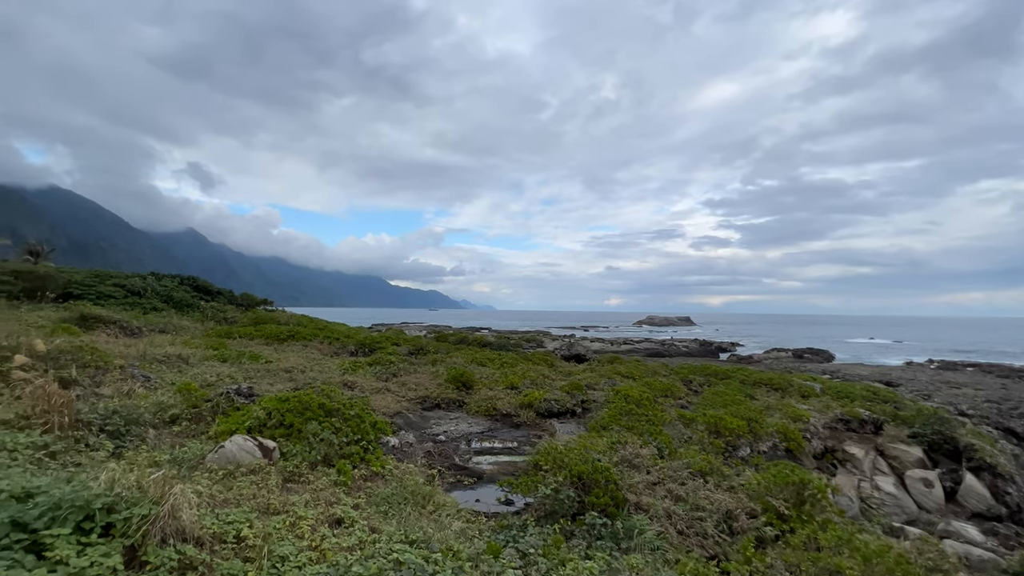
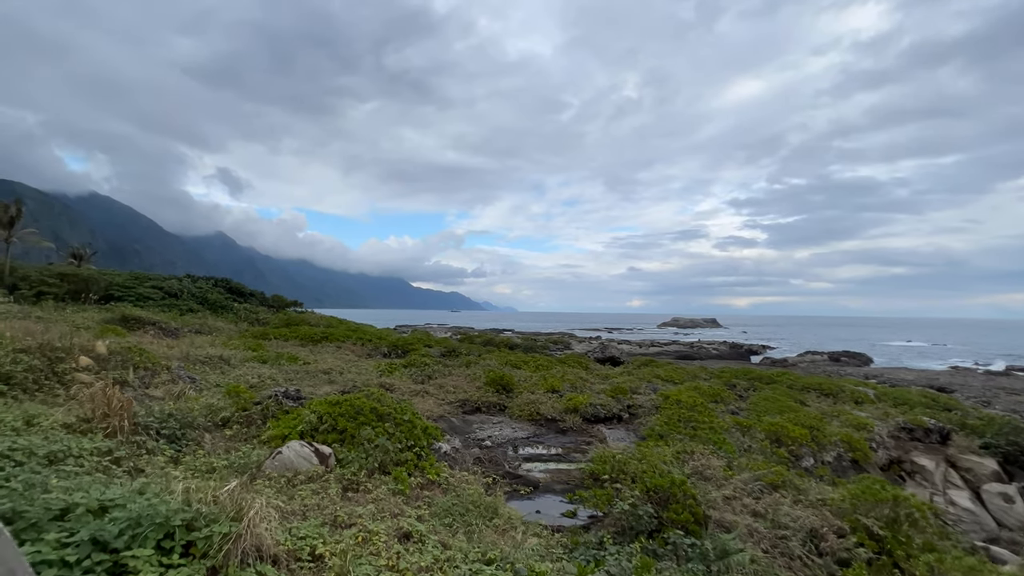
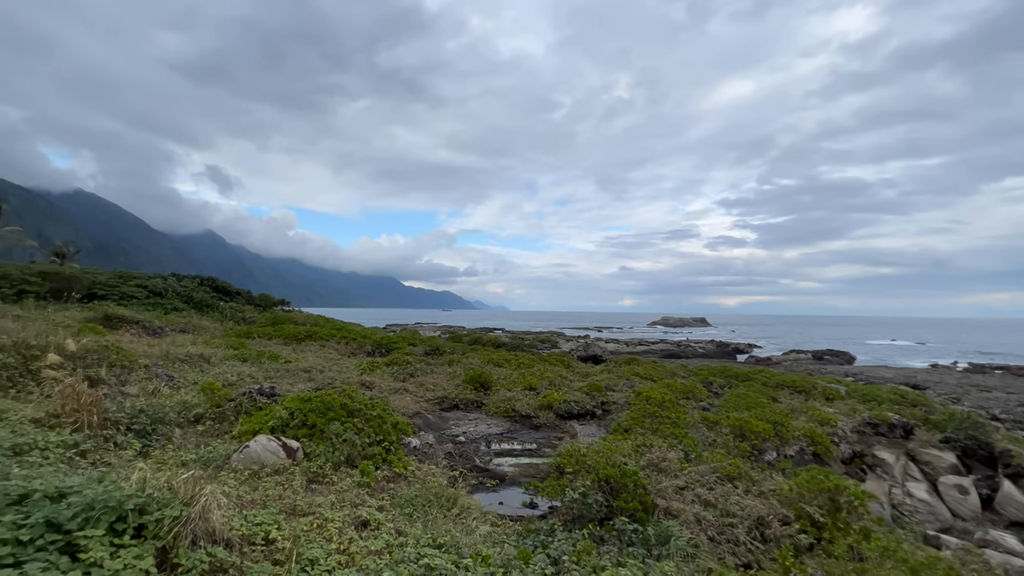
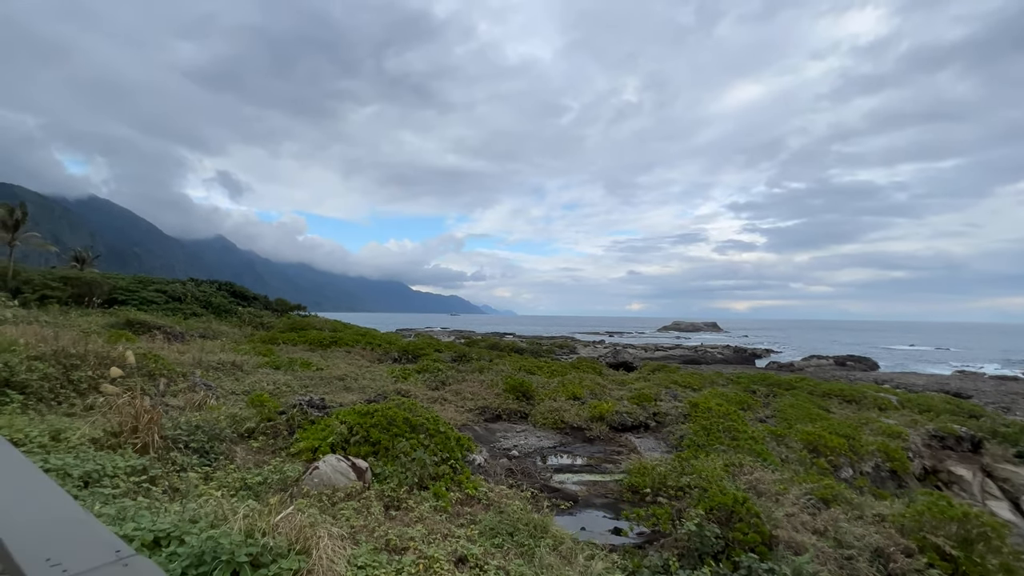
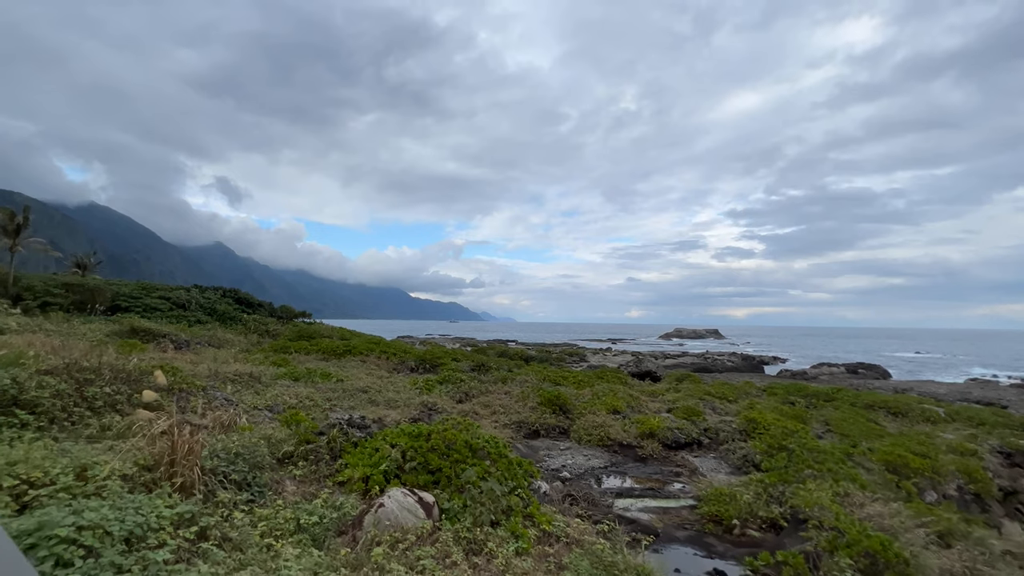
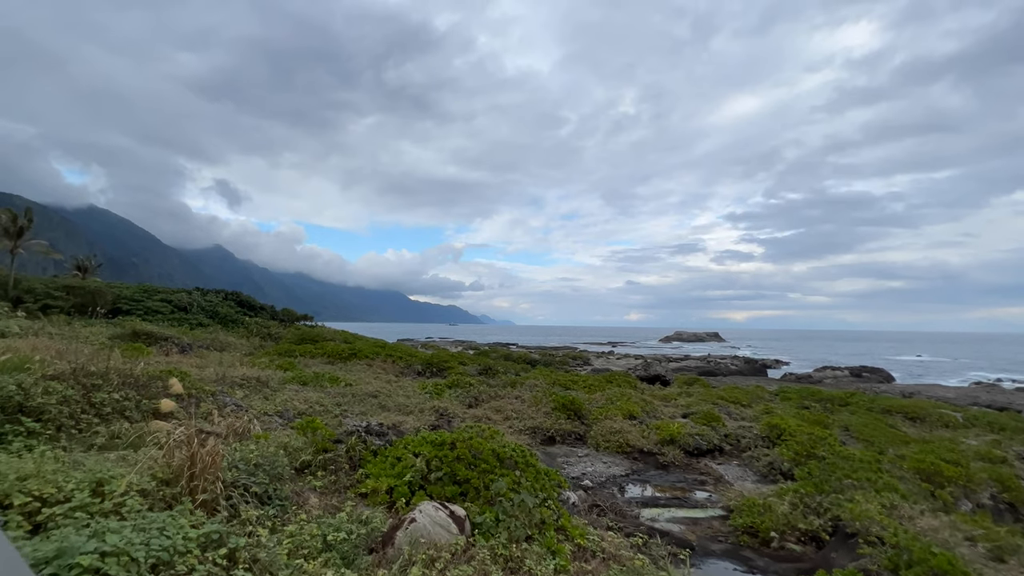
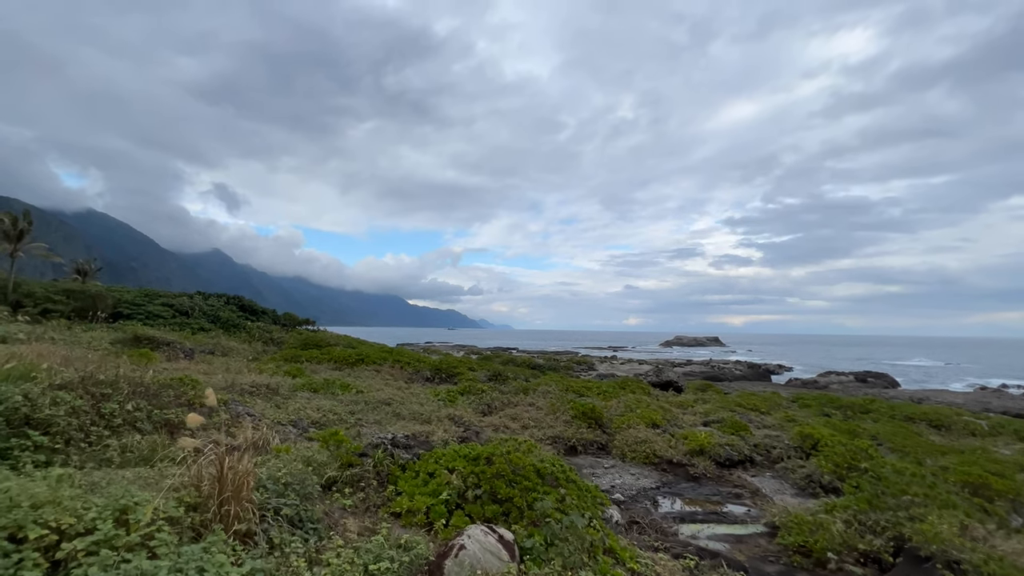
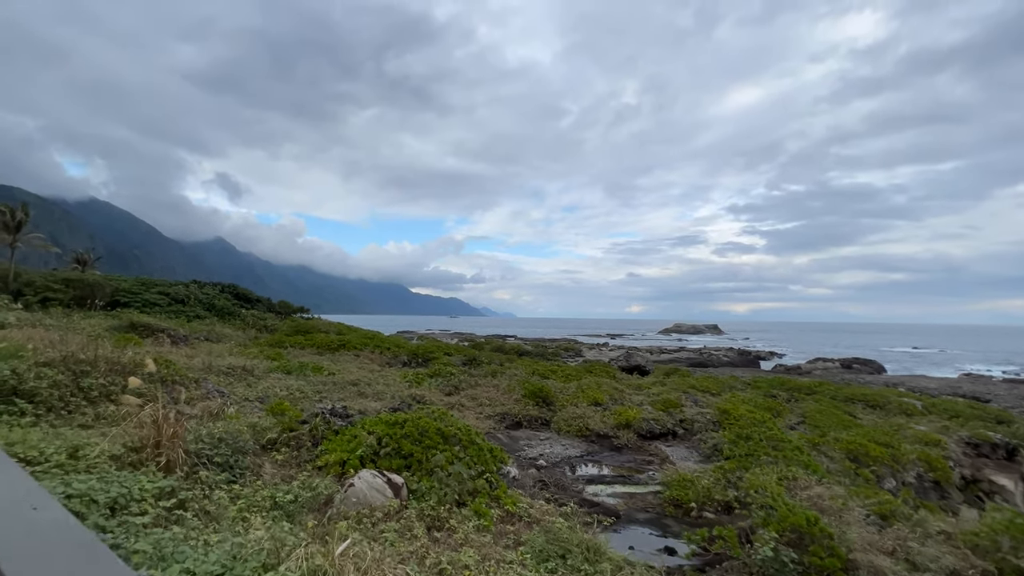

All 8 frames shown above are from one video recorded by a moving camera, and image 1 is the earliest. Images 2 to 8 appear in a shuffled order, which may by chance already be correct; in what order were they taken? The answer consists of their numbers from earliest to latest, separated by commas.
3, 2, 4, 8, 5, 6, 7
